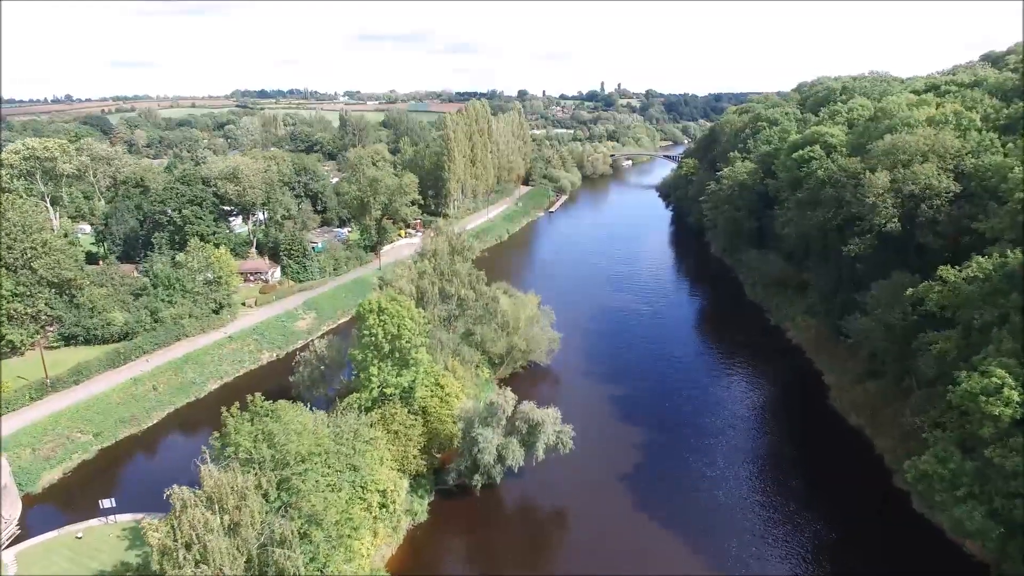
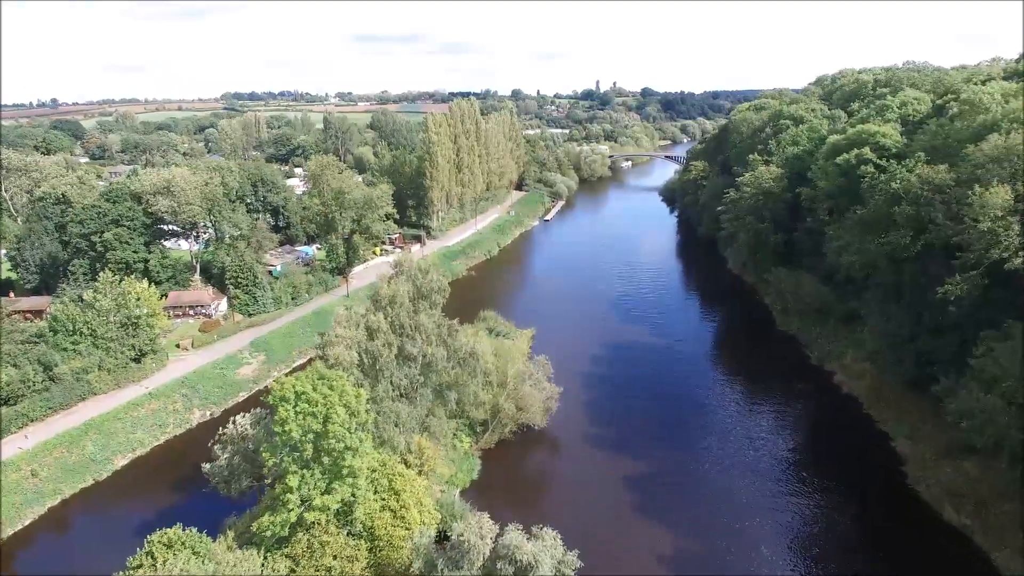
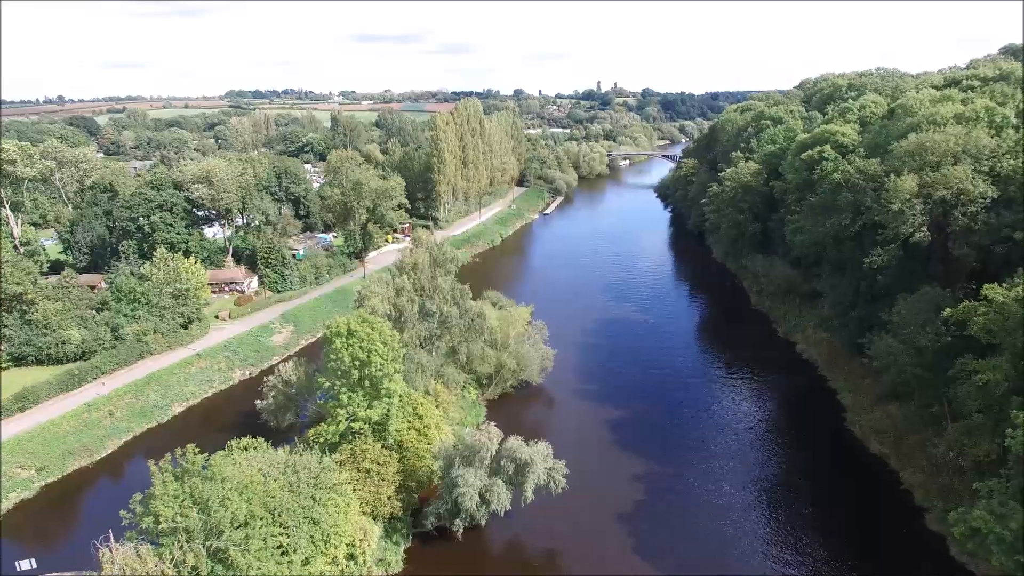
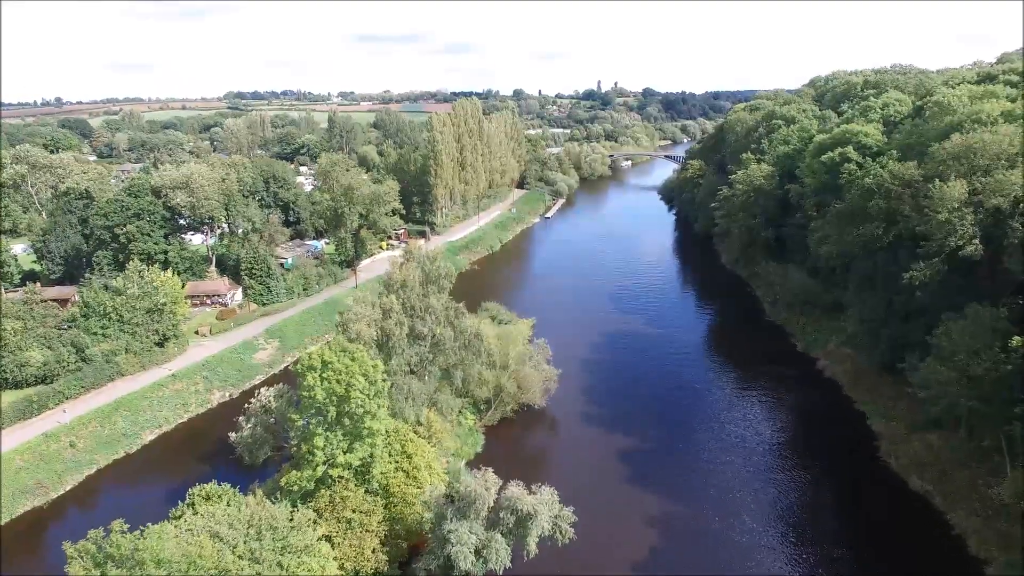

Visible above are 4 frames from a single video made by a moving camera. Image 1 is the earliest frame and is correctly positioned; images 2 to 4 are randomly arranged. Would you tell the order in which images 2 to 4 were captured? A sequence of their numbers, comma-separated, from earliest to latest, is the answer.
3, 4, 2
